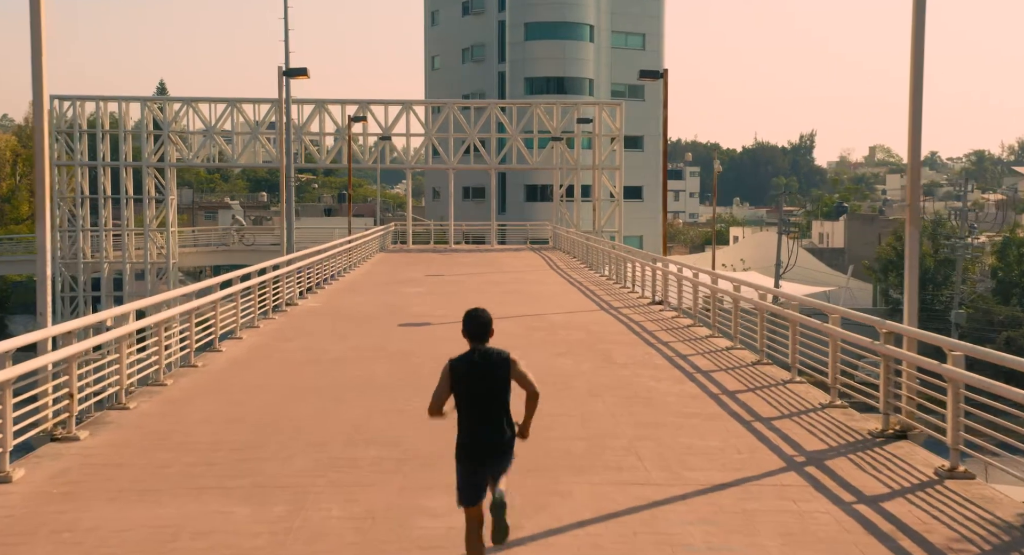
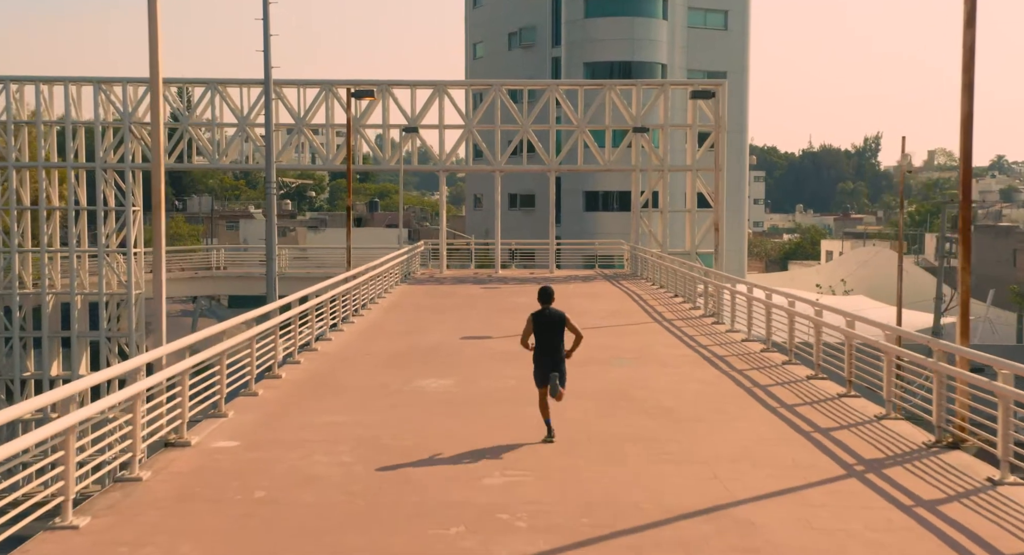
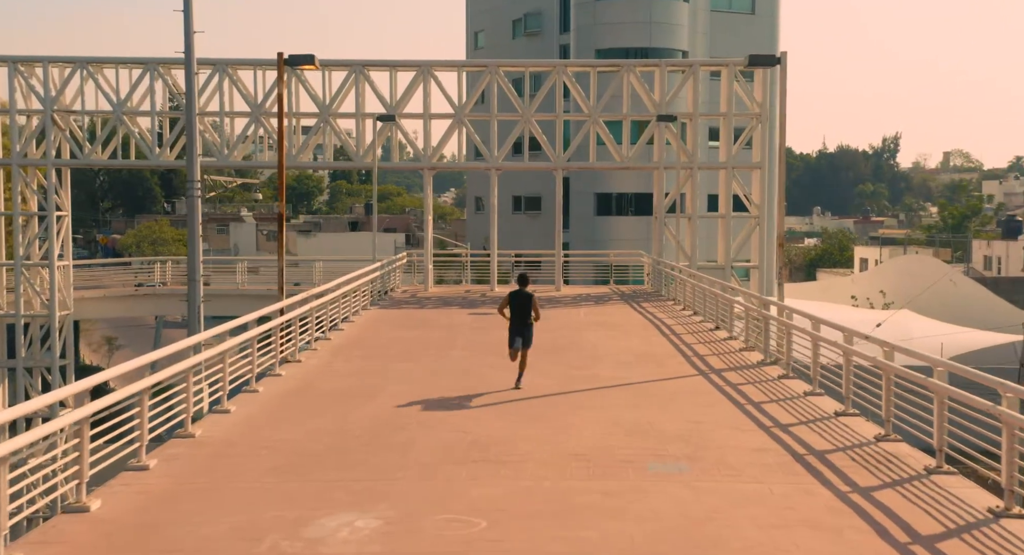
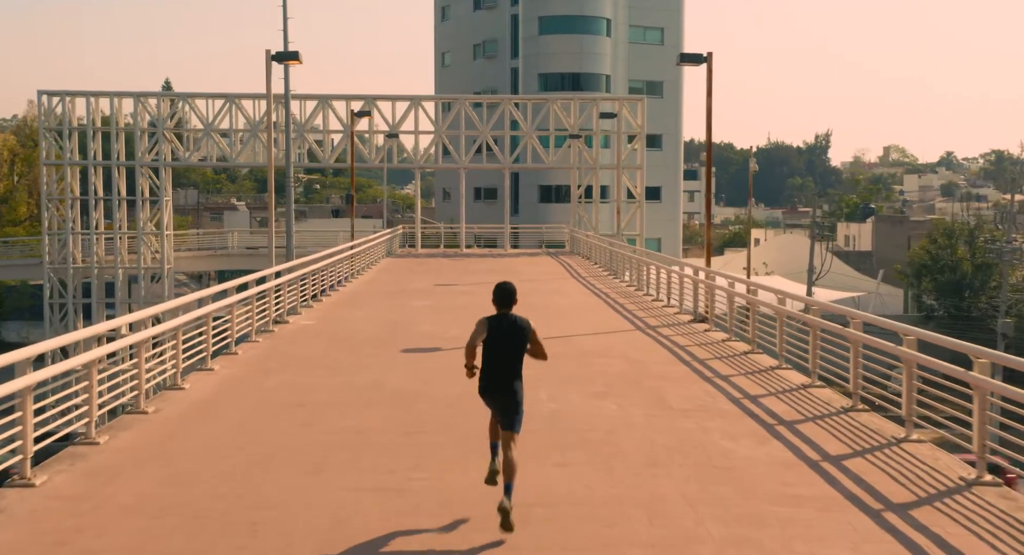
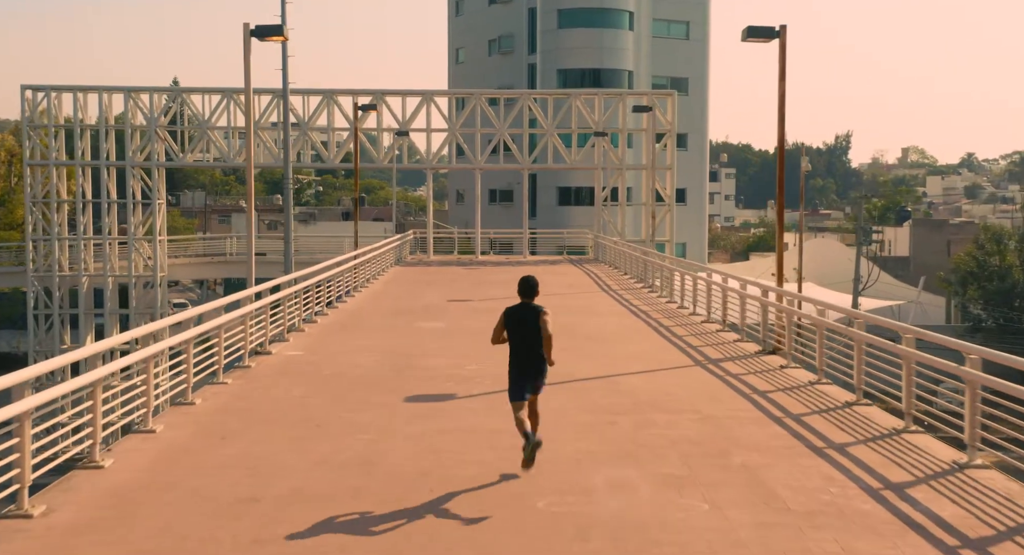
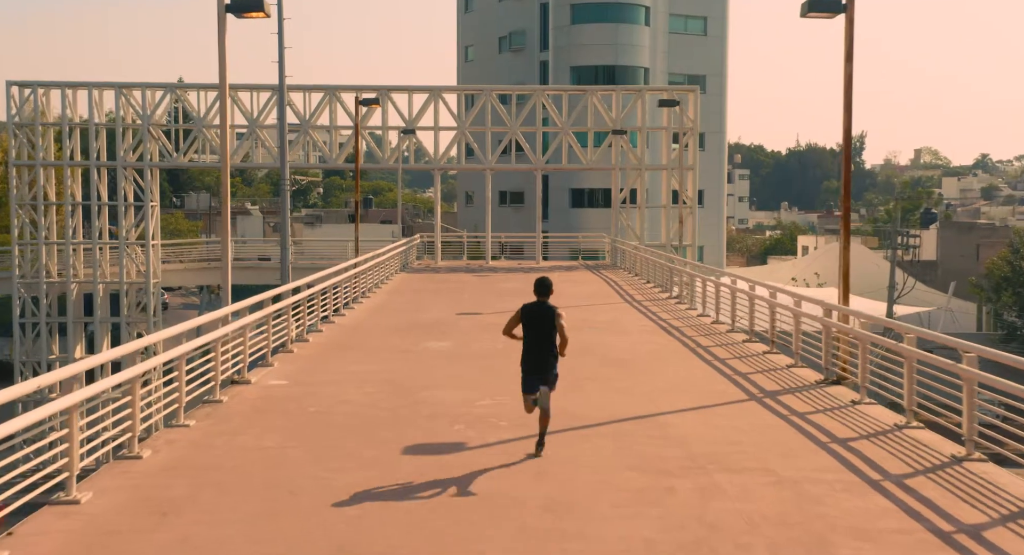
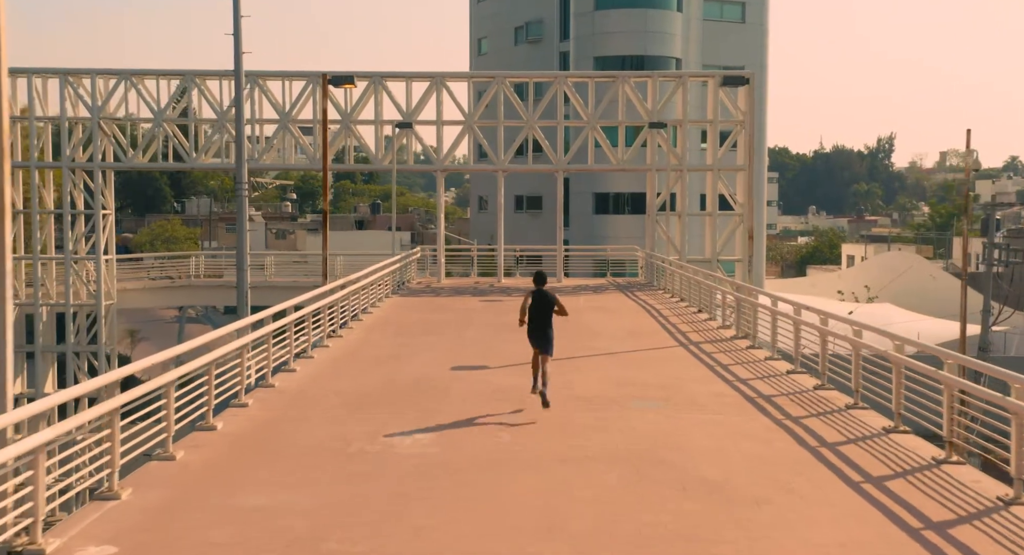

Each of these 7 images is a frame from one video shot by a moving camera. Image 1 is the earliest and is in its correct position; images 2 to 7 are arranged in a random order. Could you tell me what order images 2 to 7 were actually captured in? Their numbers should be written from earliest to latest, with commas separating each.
4, 5, 6, 2, 7, 3
